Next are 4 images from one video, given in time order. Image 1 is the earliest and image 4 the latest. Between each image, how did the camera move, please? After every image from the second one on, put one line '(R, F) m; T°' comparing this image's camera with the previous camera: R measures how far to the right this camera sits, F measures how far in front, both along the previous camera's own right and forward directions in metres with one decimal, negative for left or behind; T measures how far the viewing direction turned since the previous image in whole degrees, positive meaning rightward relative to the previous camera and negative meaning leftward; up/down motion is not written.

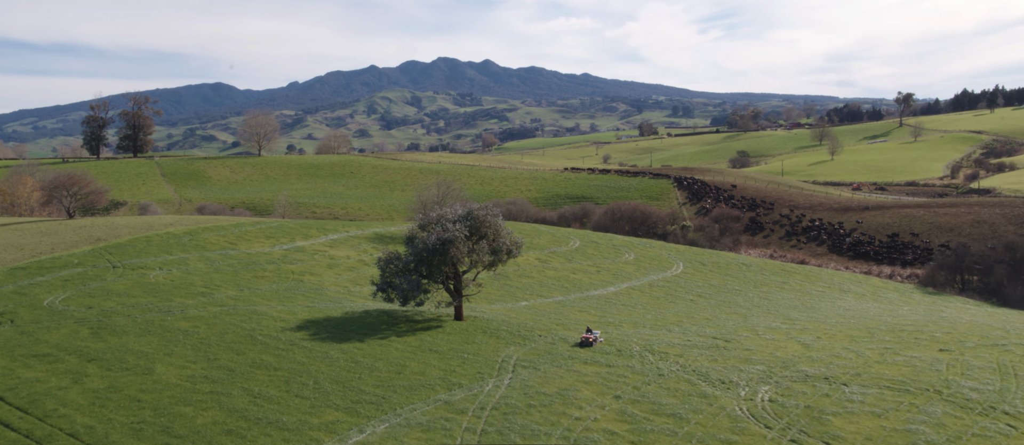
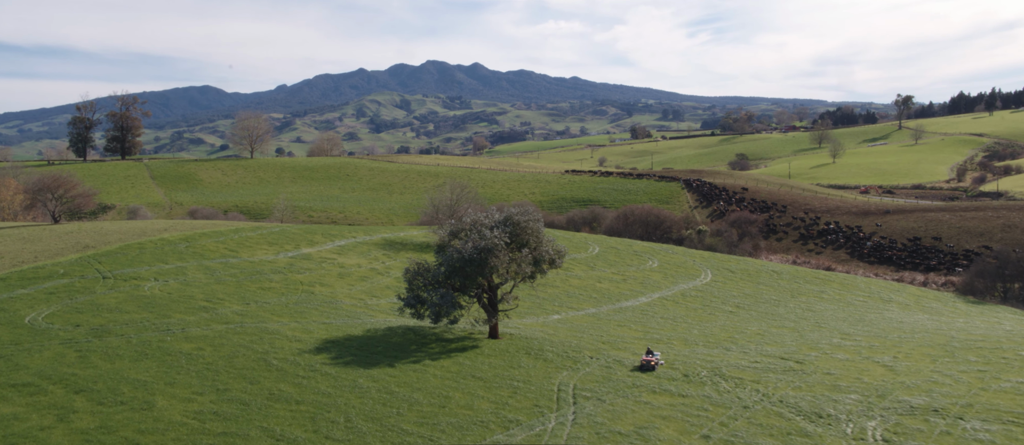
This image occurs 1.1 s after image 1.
(-0.7, +1.1) m; +1°
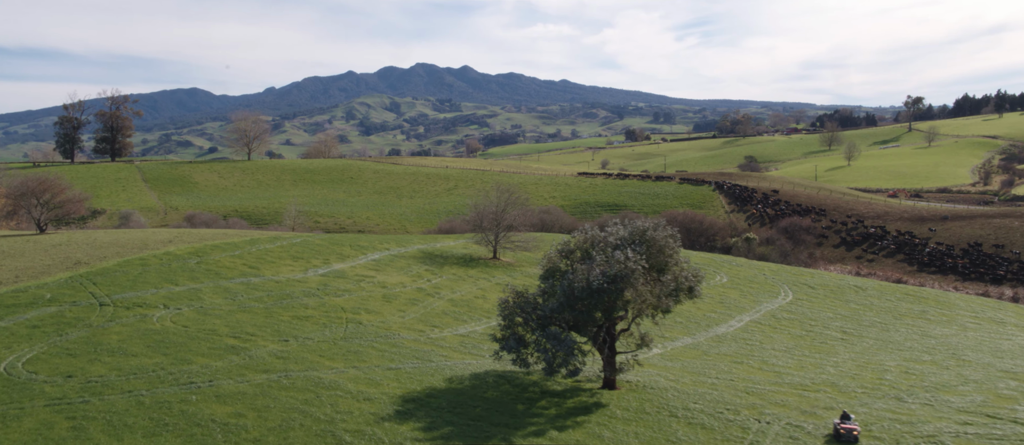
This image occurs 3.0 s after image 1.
(-1.3, +2.1) m; +1°
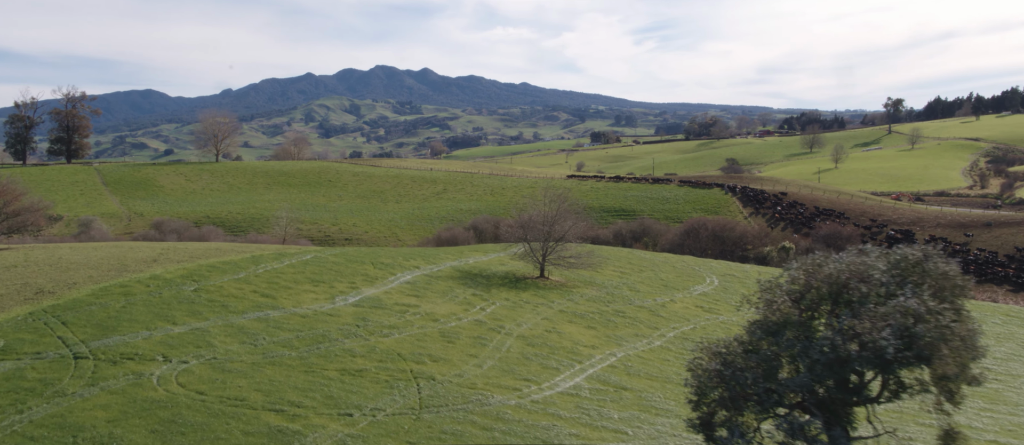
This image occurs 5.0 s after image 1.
(-1.6, +2.4) m; +3°
